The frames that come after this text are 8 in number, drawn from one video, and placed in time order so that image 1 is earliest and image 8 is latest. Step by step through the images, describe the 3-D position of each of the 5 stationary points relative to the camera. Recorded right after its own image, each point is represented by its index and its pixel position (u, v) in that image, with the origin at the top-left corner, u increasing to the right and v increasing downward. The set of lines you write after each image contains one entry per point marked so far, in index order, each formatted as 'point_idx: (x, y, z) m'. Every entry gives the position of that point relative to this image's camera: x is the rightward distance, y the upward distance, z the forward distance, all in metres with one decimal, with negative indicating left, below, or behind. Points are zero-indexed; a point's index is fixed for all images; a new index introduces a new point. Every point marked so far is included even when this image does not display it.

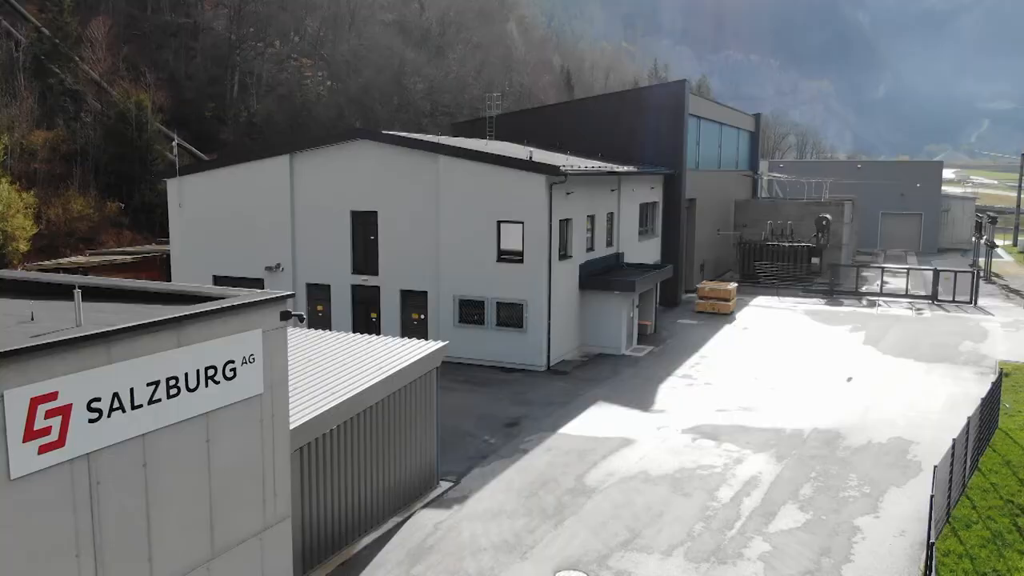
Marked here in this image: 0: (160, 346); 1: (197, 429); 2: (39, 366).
0: (-2.9, -0.5, +7.9) m
1: (-2.8, -1.2, +8.4) m
2: (-3.4, -0.6, +6.8) m
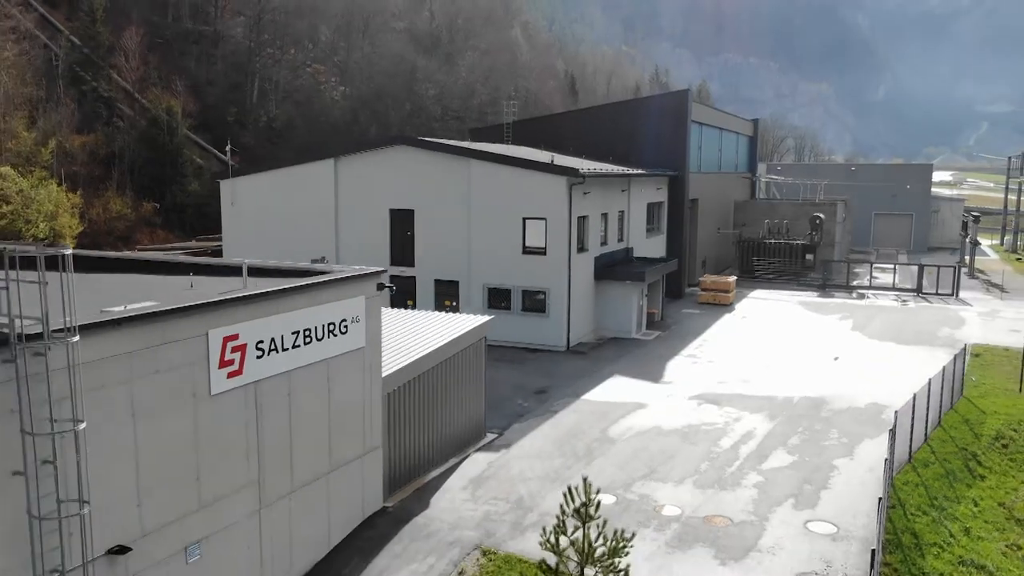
0: (-2.3, -0.2, +10.4) m
1: (-2.2, -0.9, +11.0) m
2: (-2.8, -0.3, +9.4) m
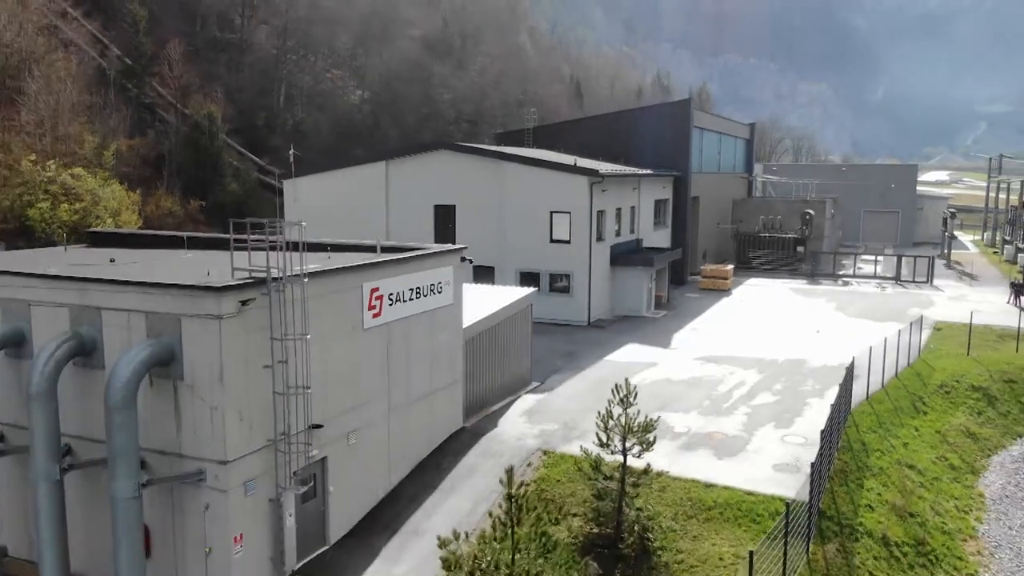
0: (-1.5, +0.3, +14.5) m
1: (-1.4, -0.5, +15.0) m
2: (-1.9, +0.2, +13.4) m
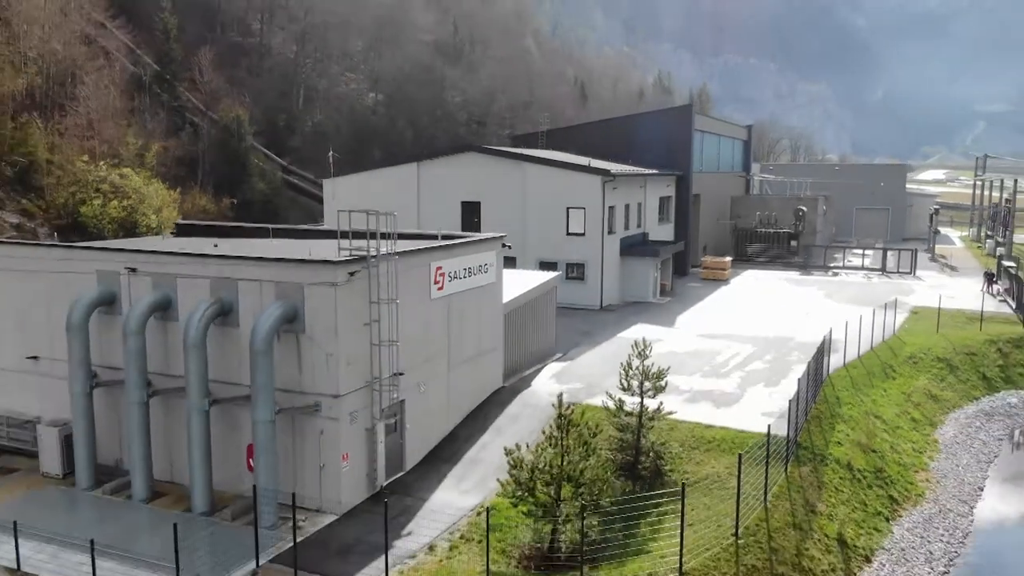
0: (-0.8, +0.6, +17.7) m
1: (-0.7, -0.1, +18.2) m
2: (-1.3, +0.6, +16.6) m
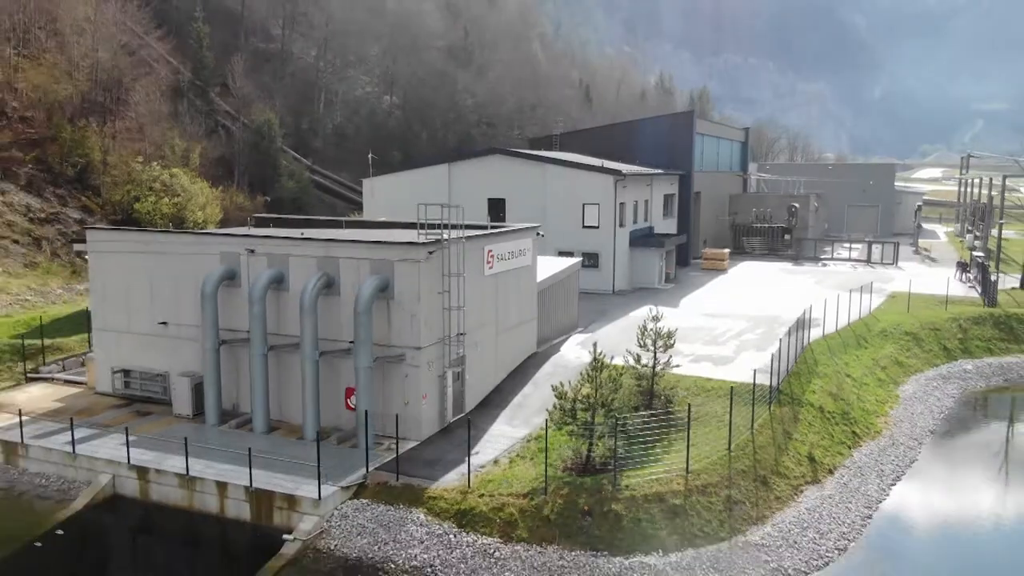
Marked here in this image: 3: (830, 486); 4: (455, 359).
0: (0.0, +1.1, +21.6) m
1: (+0.1, +0.4, +22.2) m
2: (-0.5, +1.0, +20.6) m
3: (+5.7, -3.5, +17.2) m
4: (-1.1, -1.4, +19.0) m
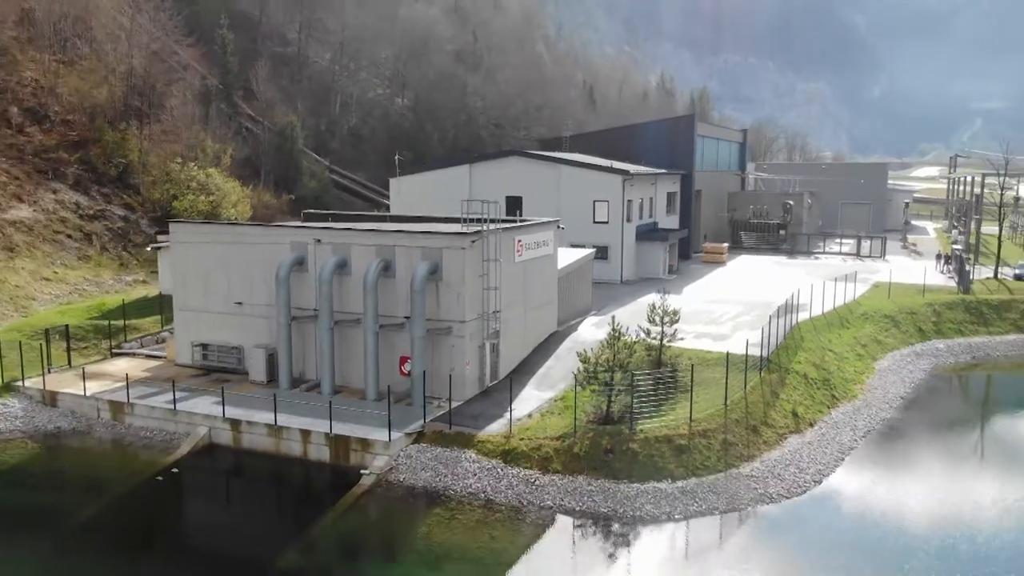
0: (+0.6, +1.5, +24.9) m
1: (+0.8, +0.7, +25.4) m
2: (+0.2, +1.4, +23.8) m
3: (+6.4, -3.2, +20.5) m
4: (-0.5, -1.0, +22.3) m
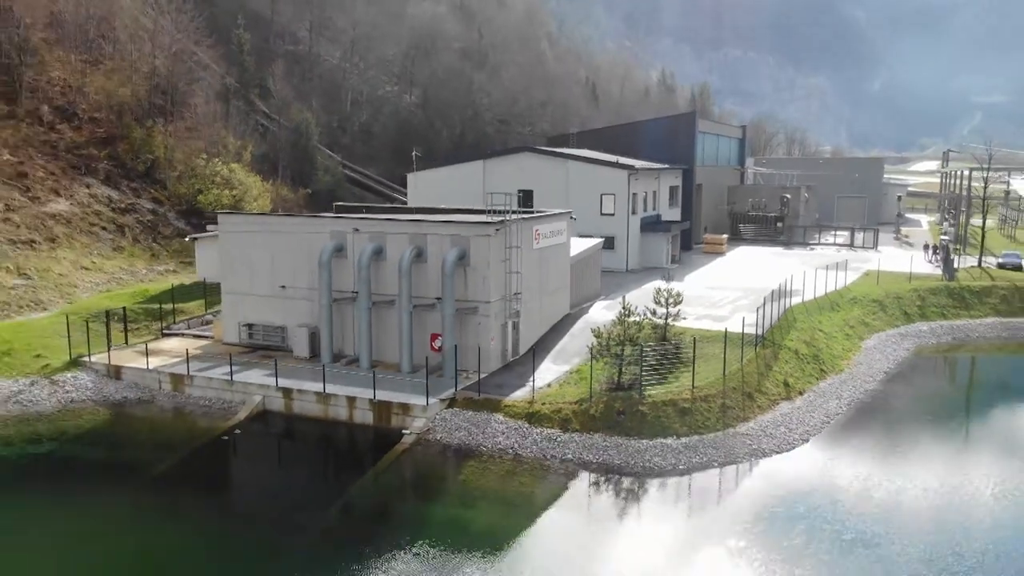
0: (+1.2, +1.9, +27.3) m
1: (+1.3, +1.2, +27.8) m
2: (+0.7, +1.8, +26.2) m
3: (+6.9, -2.7, +22.9) m
4: (0.0, -0.6, +24.7) m
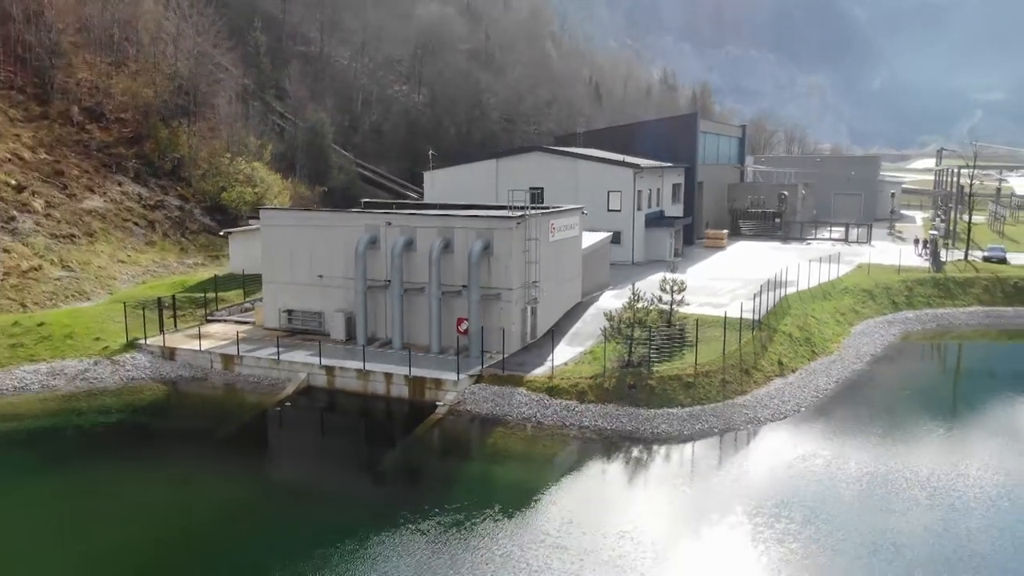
0: (+1.7, +2.2, +29.7) m
1: (+1.8, +1.5, +30.3) m
2: (+1.3, +2.2, +28.7) m
3: (+7.4, -2.4, +25.3) m
4: (+0.6, -0.3, +27.1) m
